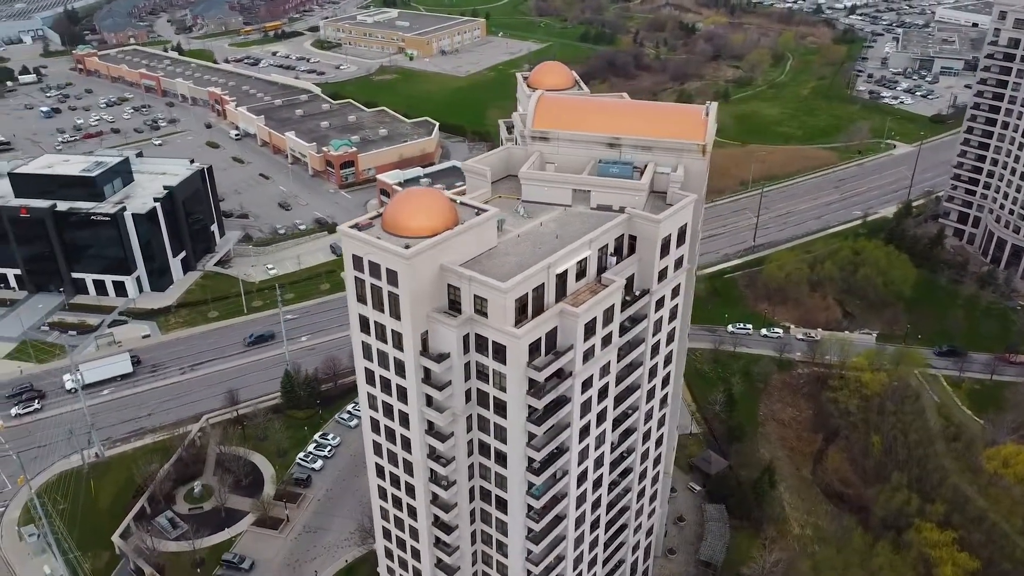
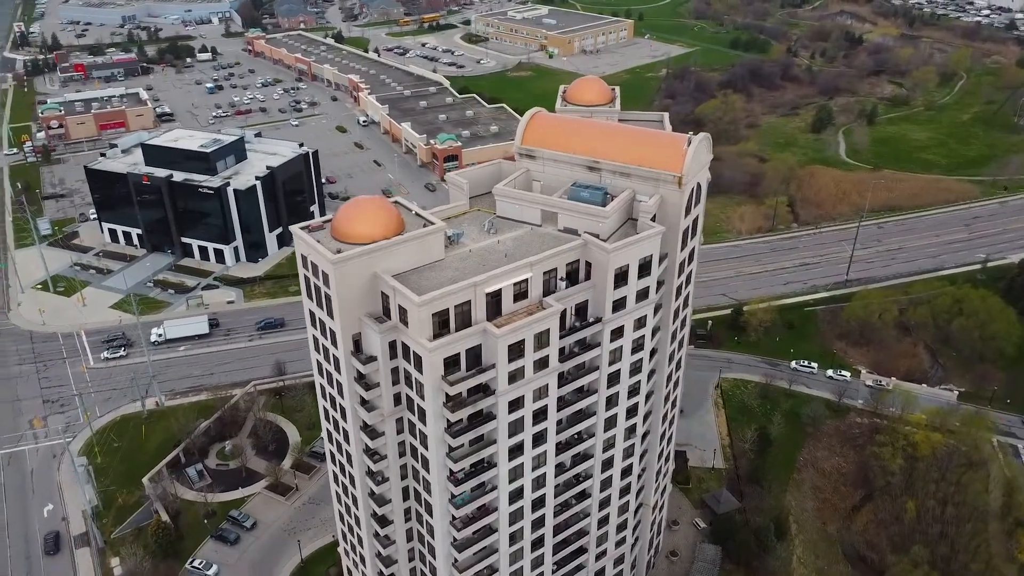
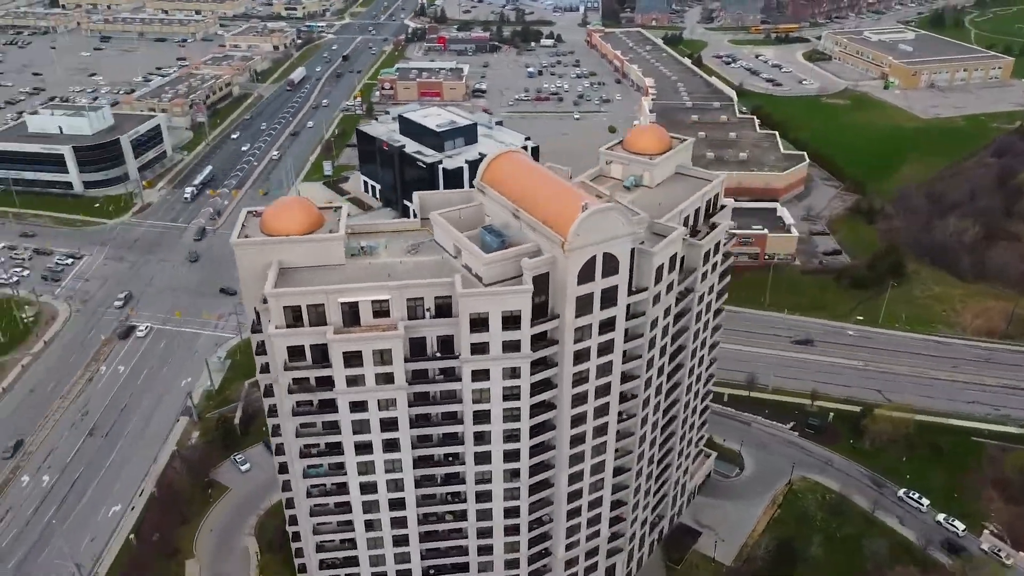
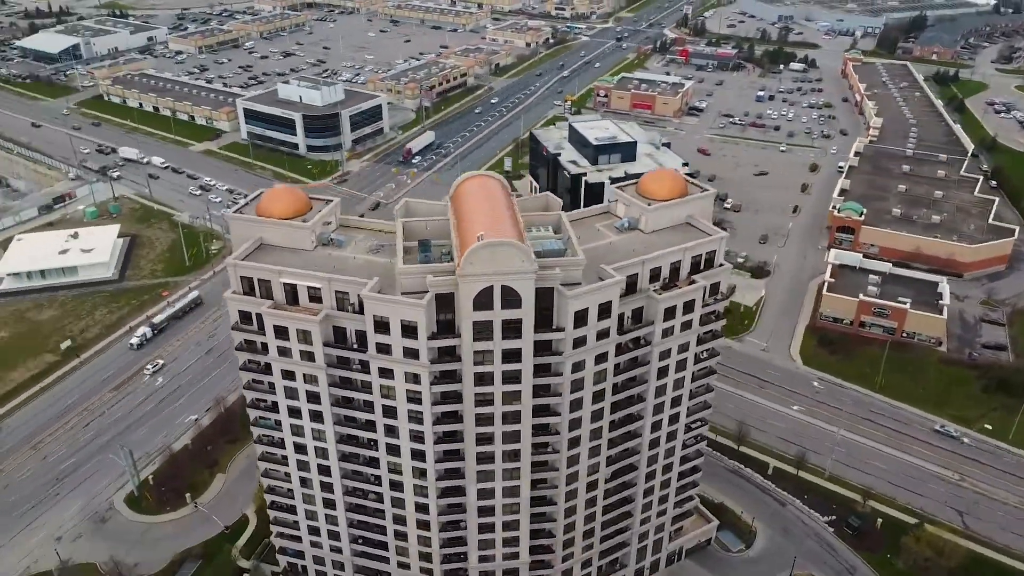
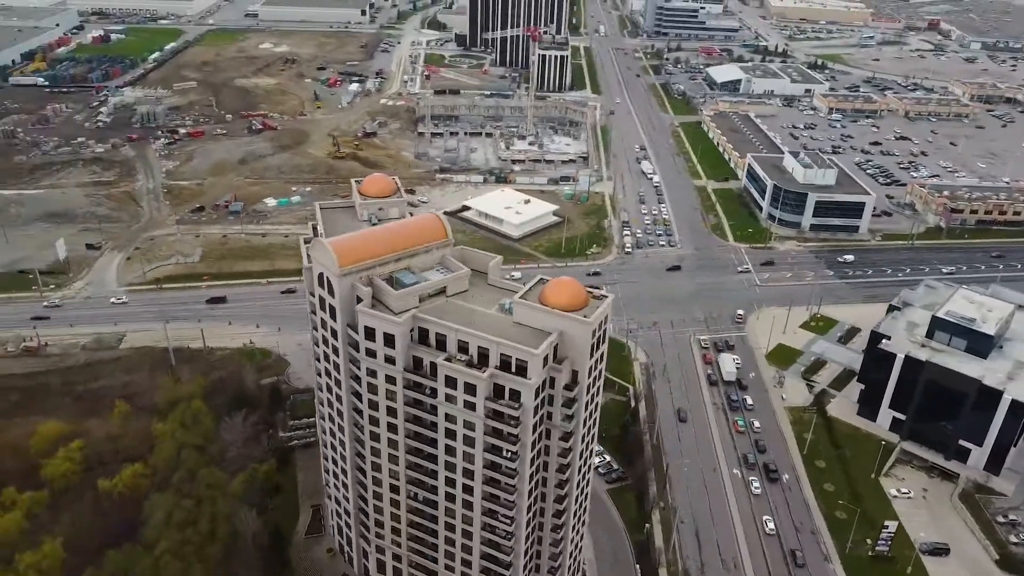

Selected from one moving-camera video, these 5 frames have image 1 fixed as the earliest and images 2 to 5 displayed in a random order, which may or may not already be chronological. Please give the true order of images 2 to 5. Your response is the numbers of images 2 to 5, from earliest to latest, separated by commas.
2, 3, 4, 5
